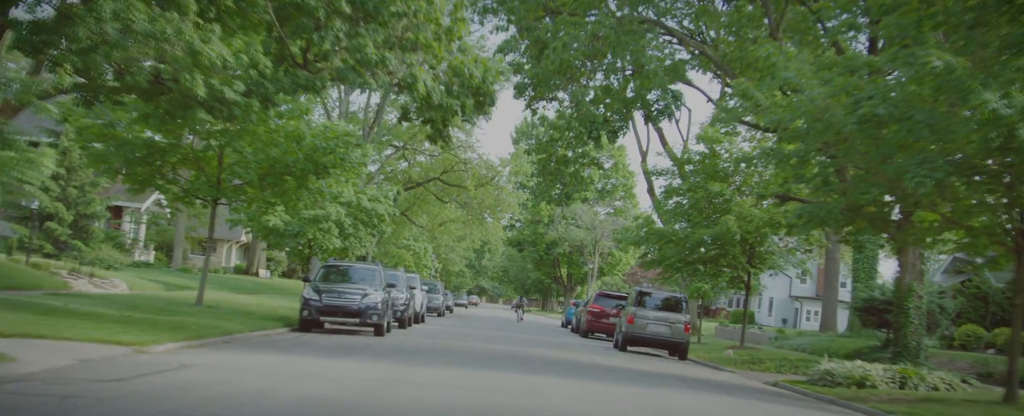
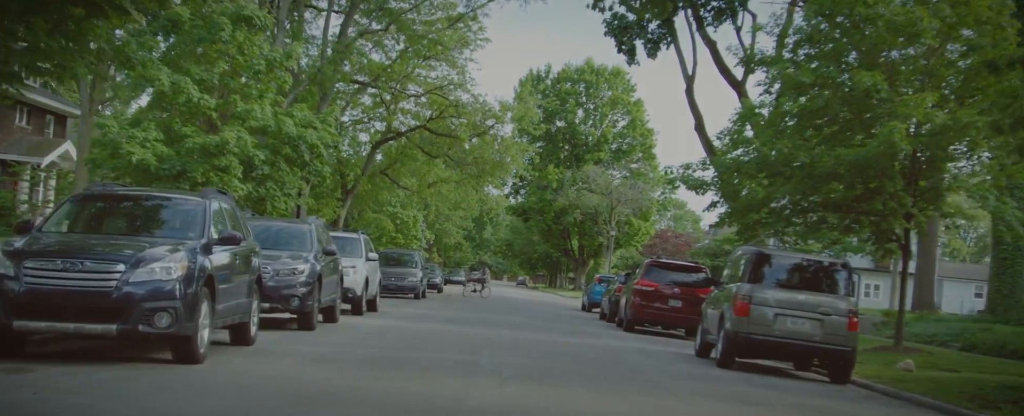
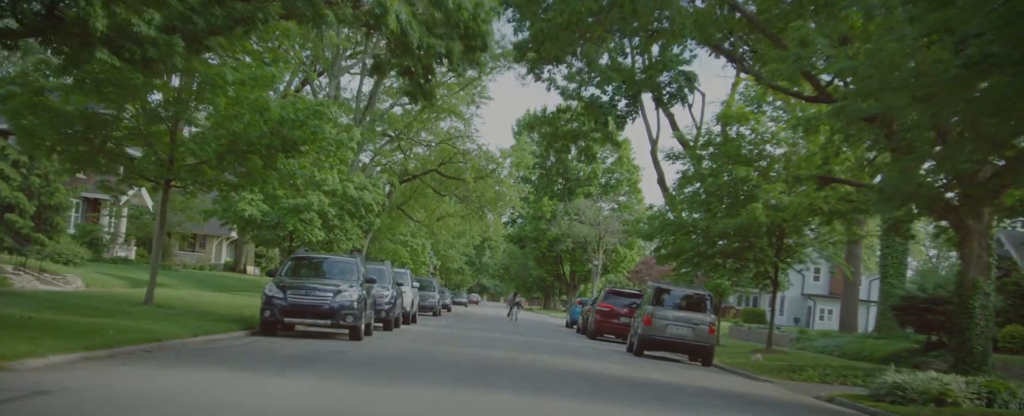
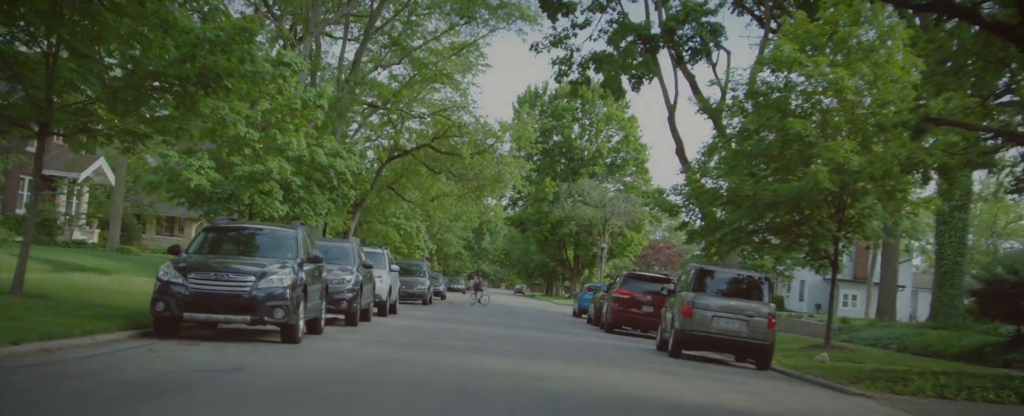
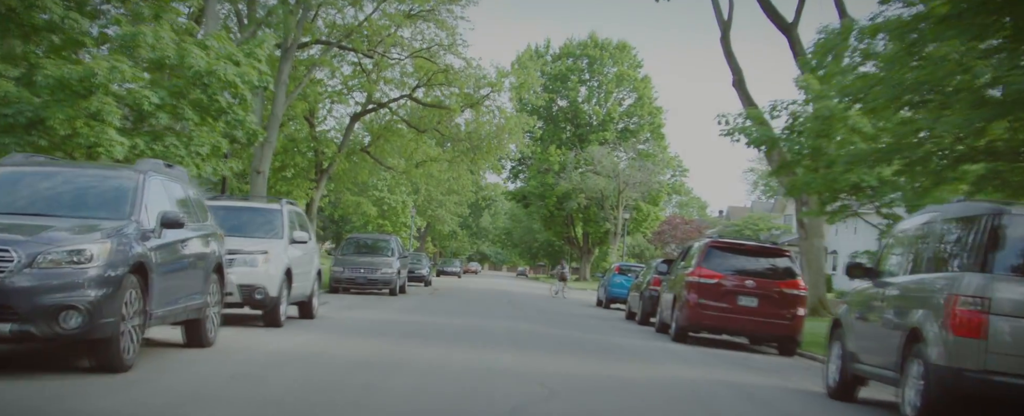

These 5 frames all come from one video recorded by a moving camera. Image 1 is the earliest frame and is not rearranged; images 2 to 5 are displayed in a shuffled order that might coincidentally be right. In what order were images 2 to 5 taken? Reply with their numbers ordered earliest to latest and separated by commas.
3, 4, 2, 5
